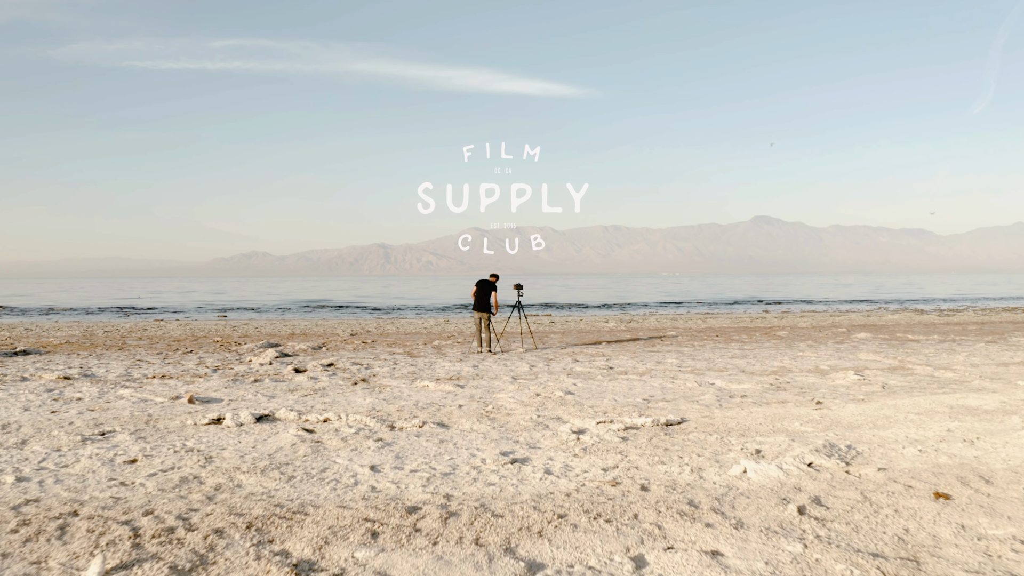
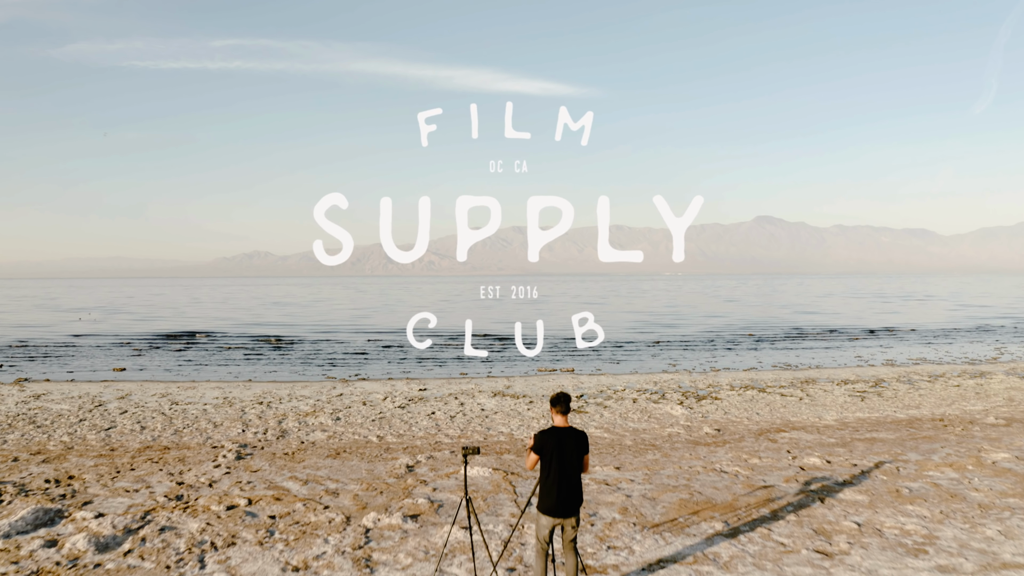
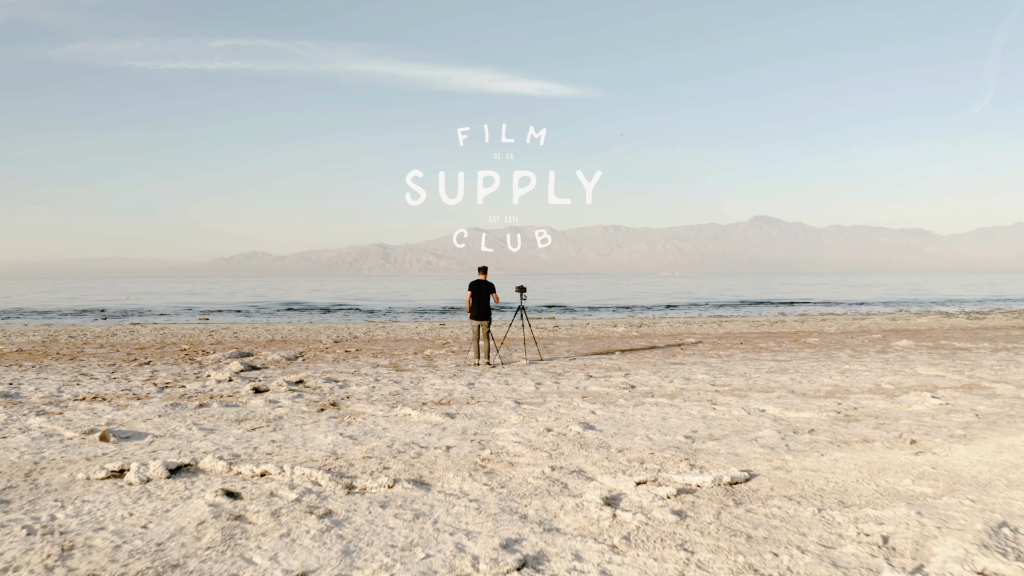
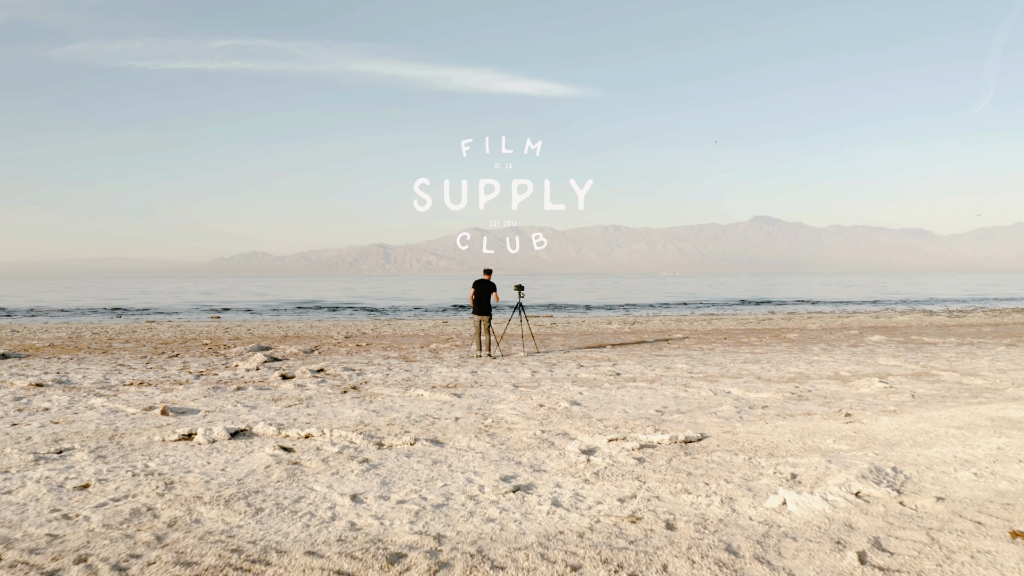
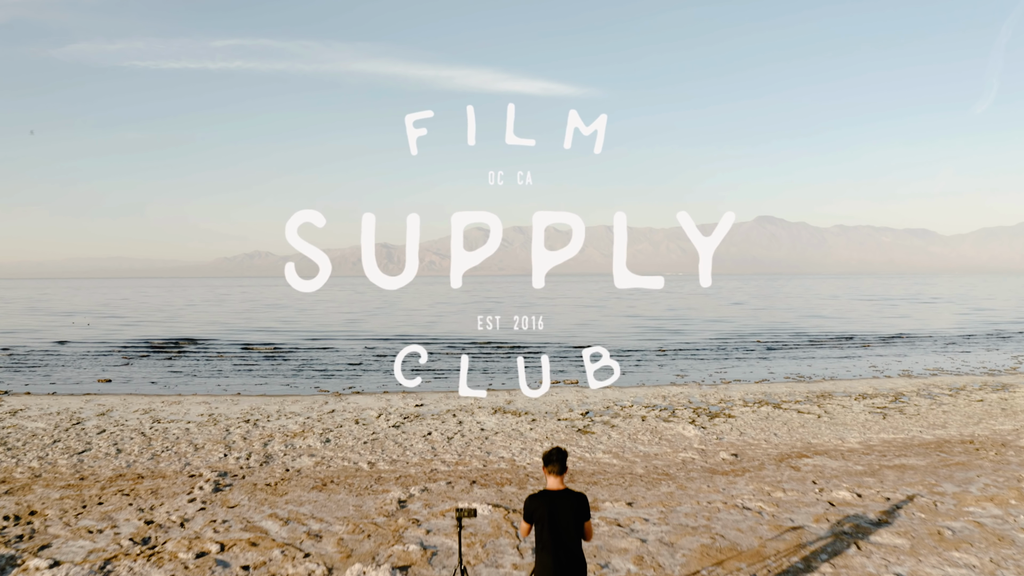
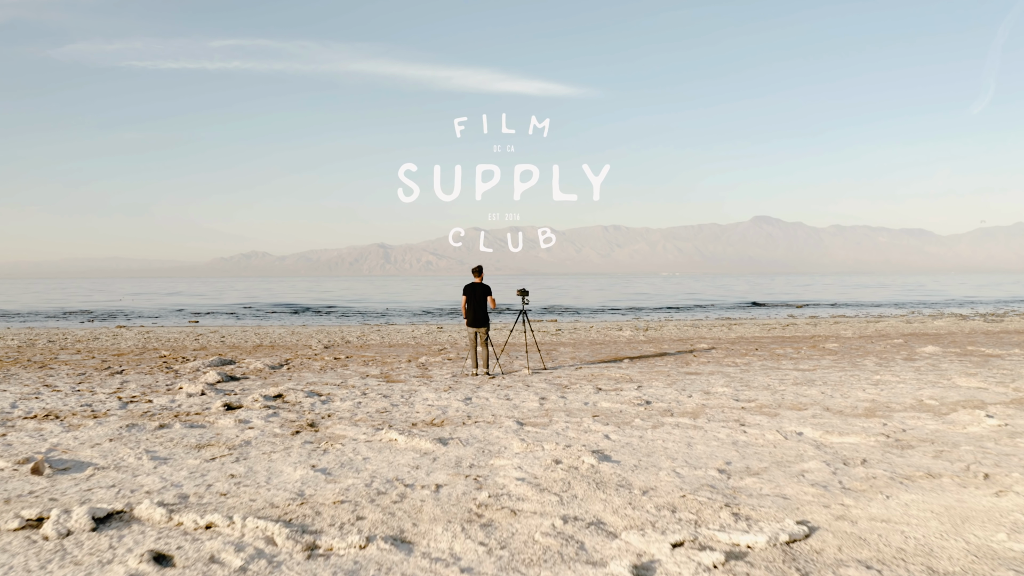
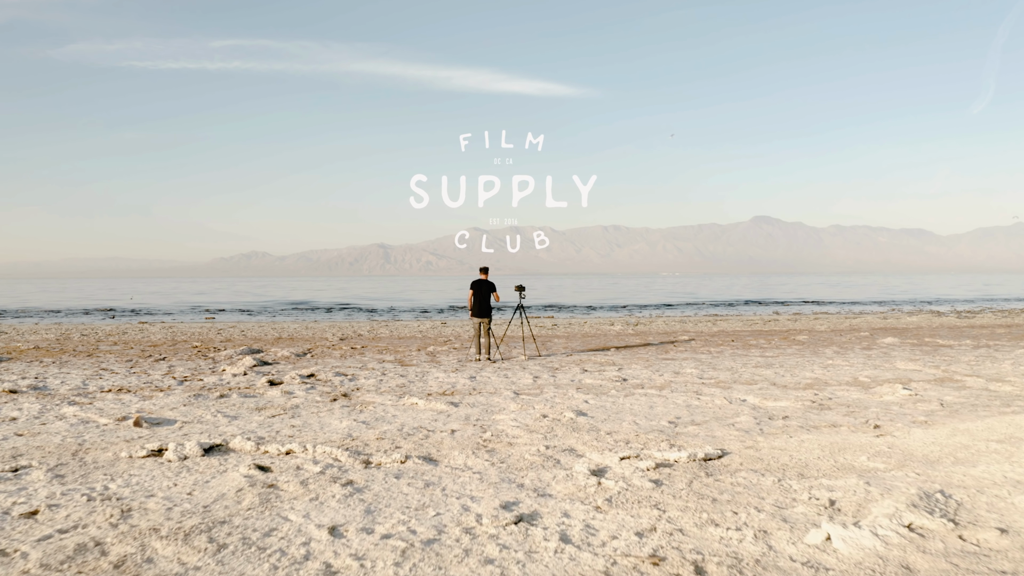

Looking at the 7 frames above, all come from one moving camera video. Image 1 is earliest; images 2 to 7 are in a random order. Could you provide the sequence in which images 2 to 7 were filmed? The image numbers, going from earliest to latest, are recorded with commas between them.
4, 7, 3, 6, 2, 5
